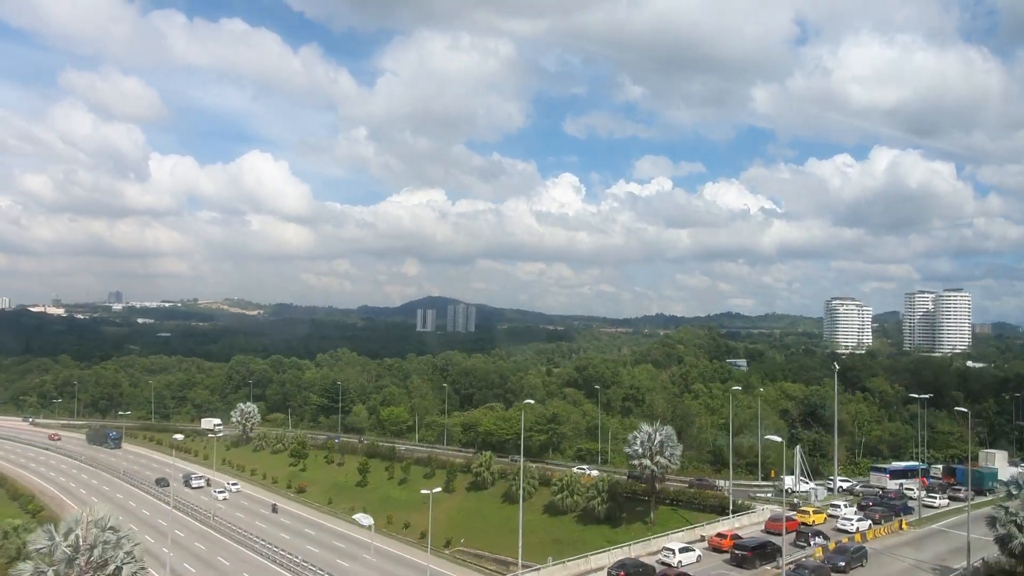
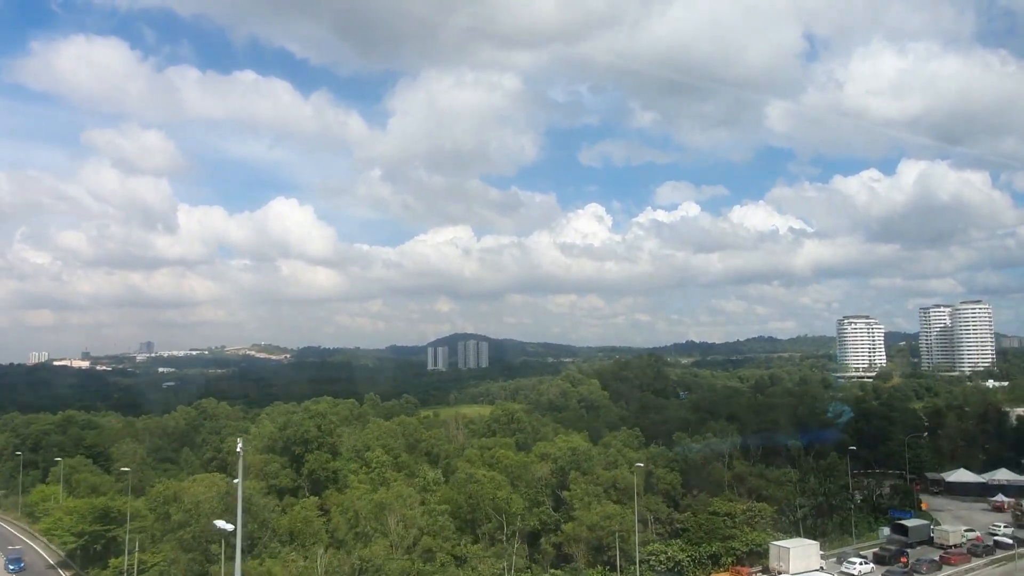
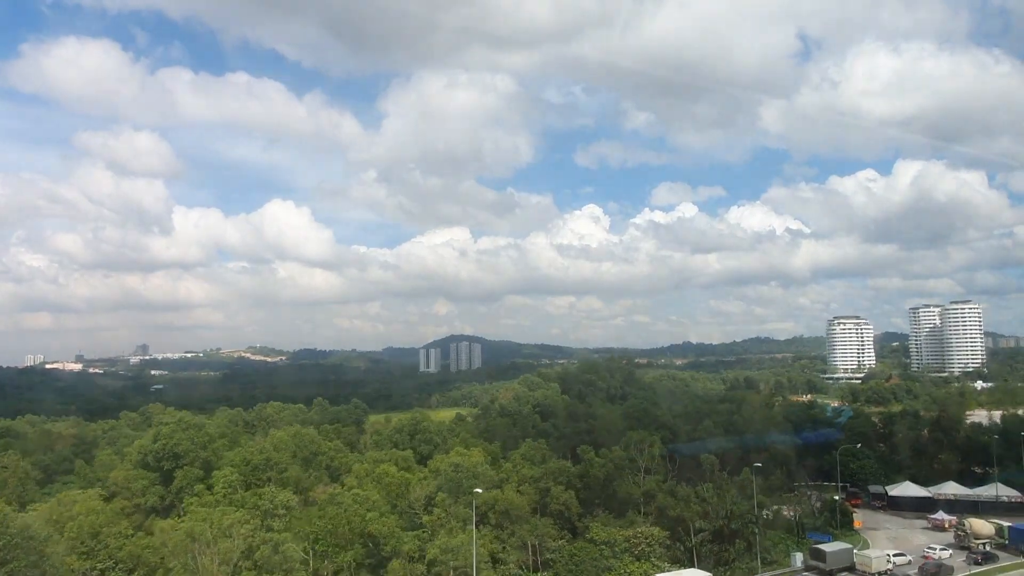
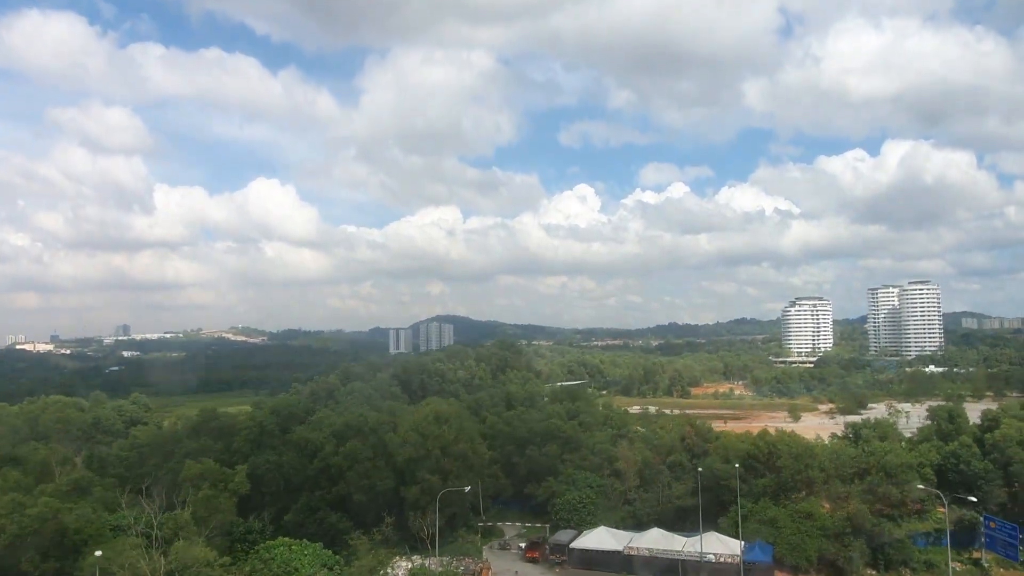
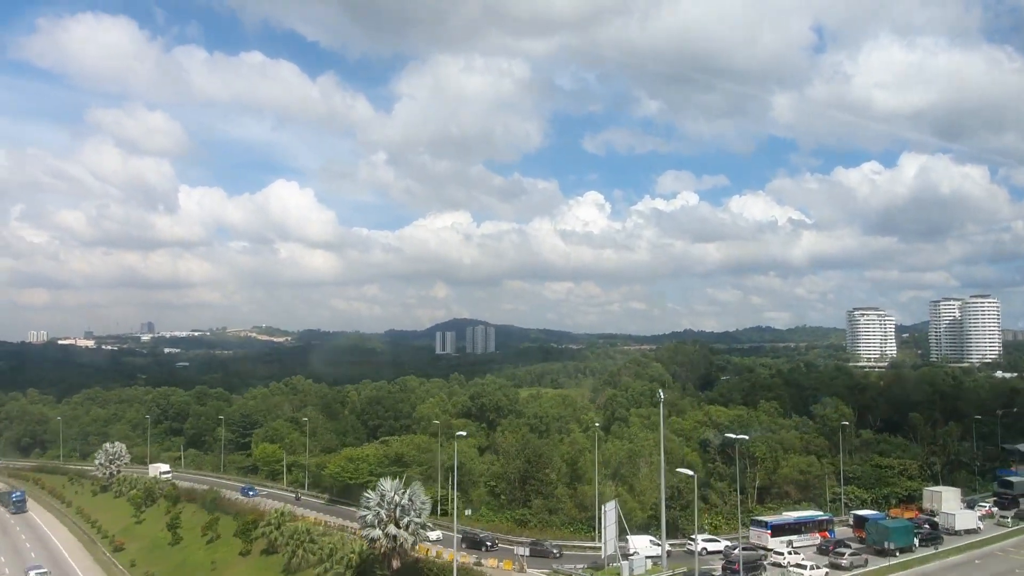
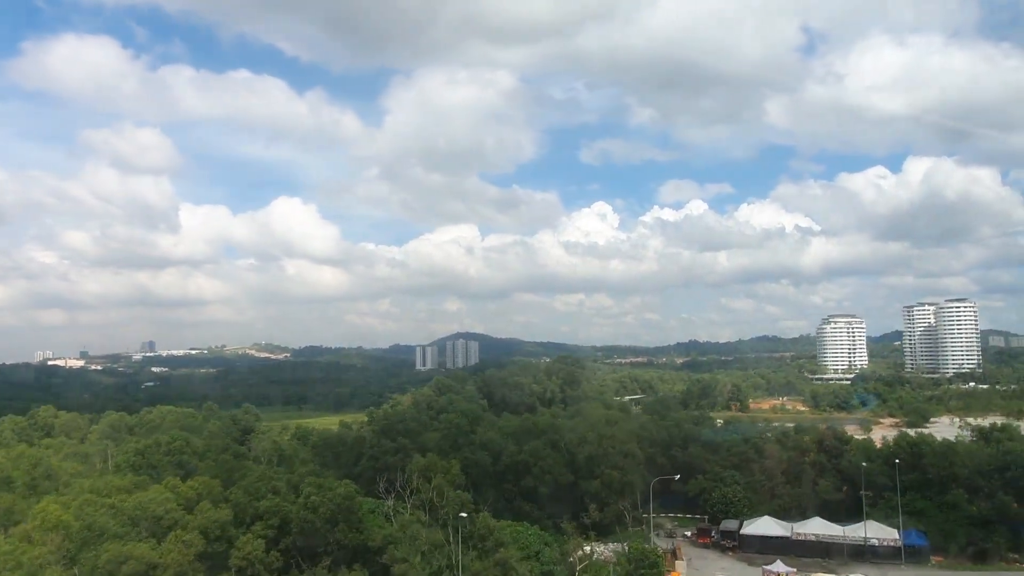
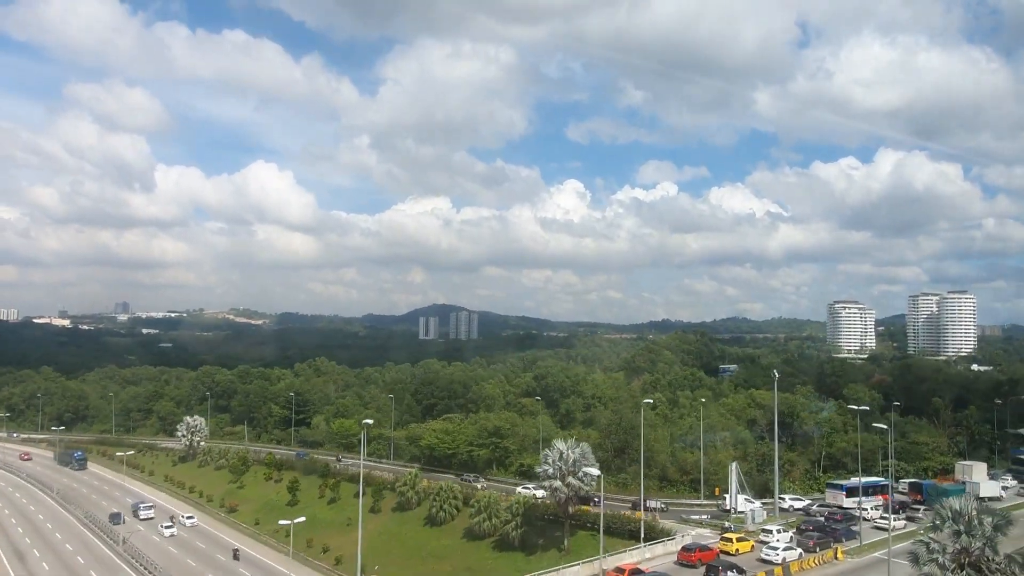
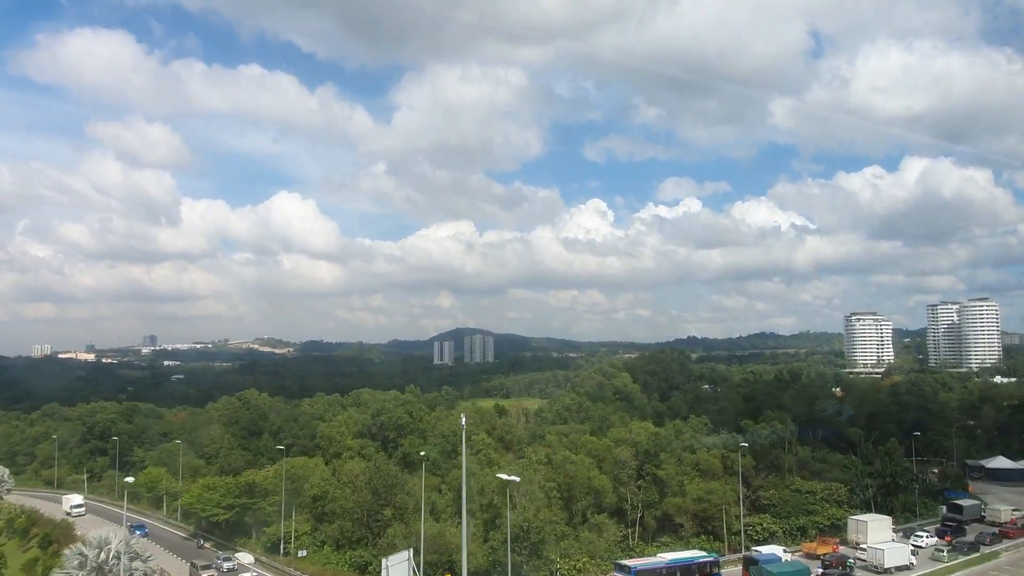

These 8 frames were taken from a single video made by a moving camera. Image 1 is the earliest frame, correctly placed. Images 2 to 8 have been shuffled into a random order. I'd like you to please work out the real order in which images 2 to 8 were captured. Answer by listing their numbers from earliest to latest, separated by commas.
7, 5, 8, 2, 3, 6, 4
